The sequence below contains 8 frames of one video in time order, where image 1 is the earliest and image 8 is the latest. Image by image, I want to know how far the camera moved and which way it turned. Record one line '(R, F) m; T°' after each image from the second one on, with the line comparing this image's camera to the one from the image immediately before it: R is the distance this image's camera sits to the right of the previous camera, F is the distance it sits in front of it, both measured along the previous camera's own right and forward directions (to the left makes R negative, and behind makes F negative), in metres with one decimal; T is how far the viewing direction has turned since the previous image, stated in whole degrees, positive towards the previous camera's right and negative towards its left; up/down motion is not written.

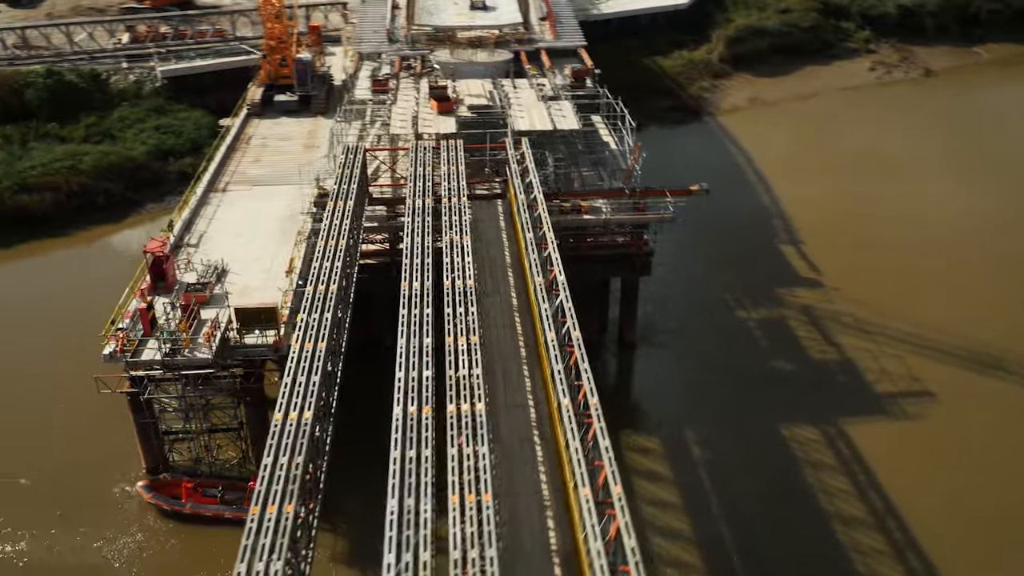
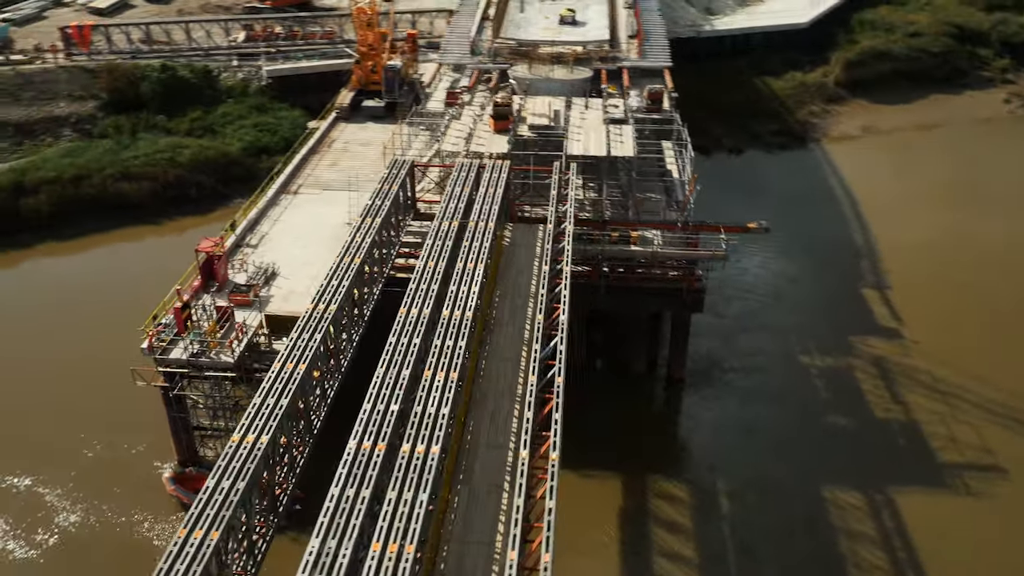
(+3.0, +0.9) m; -8°
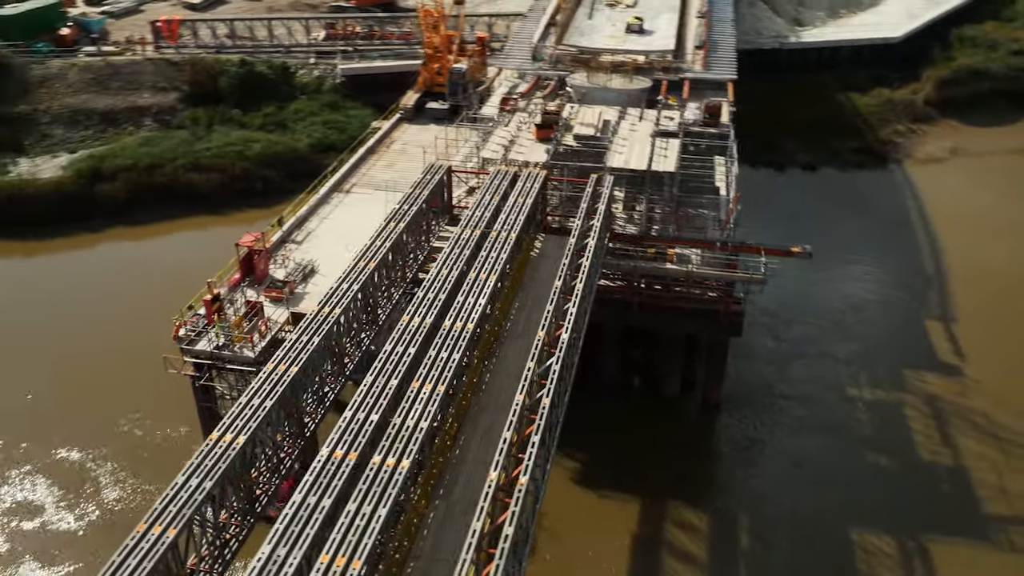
(+2.1, +0.5) m; -6°
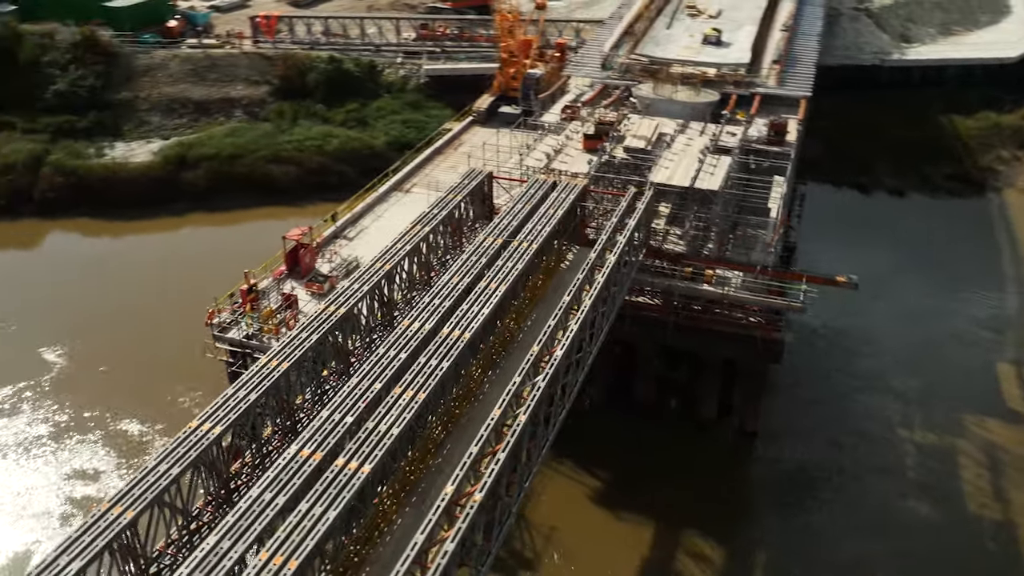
(+2.5, +0.4) m; -7°
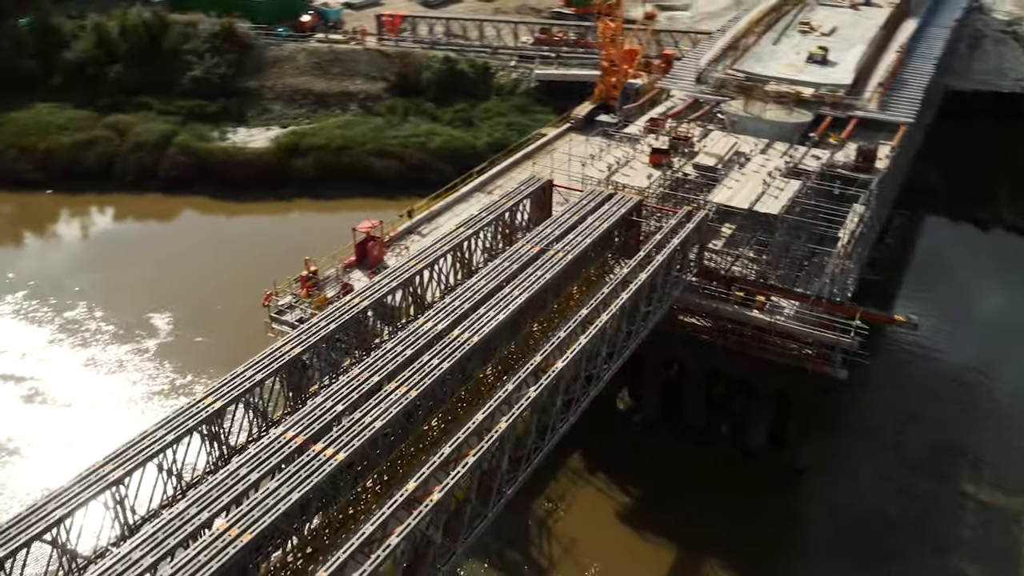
(+3.0, 0.0) m; -9°
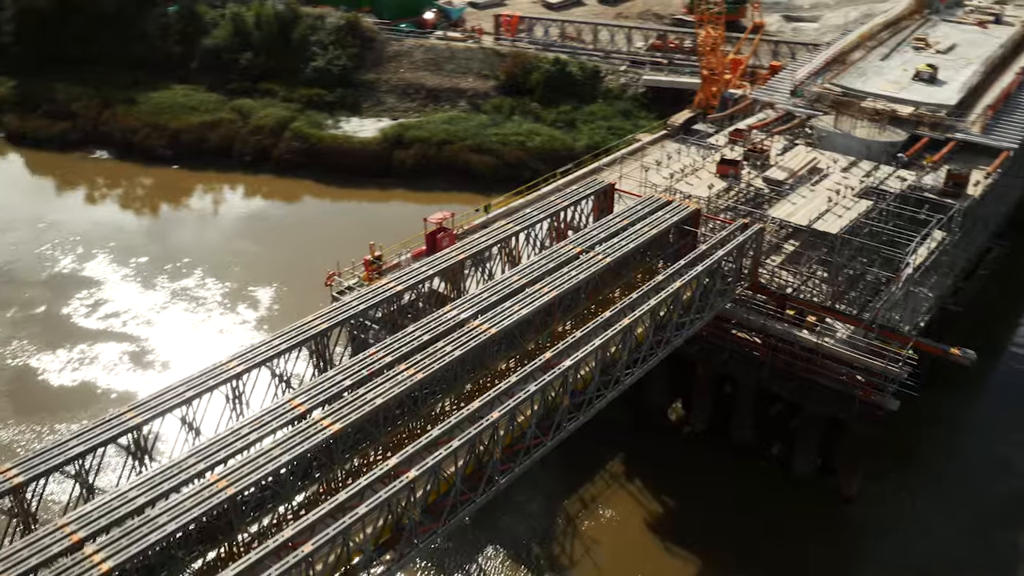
(+2.8, -0.3) m; -9°
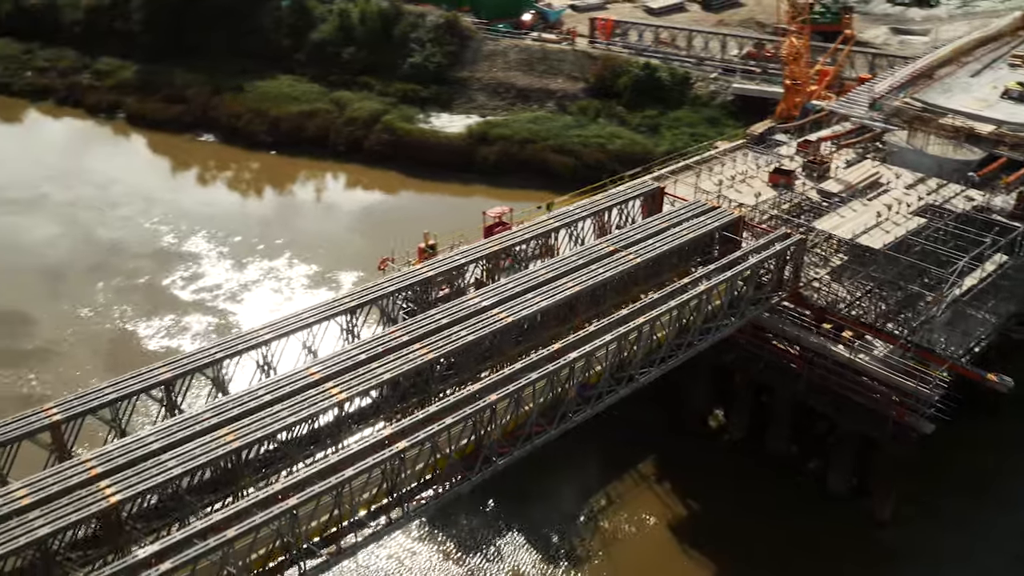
(+2.3, -0.7) m; -7°
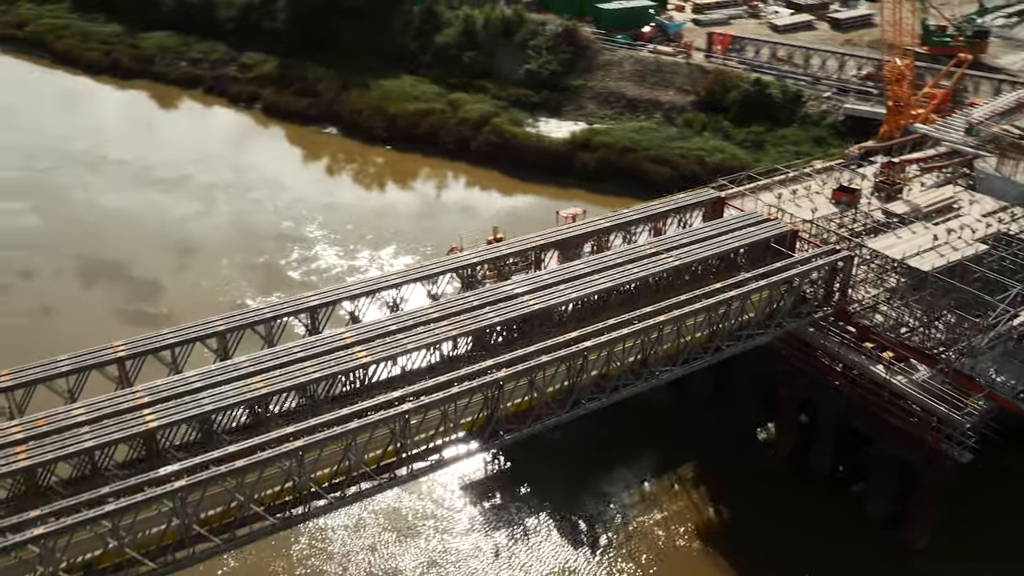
(+2.9, -1.2) m; -9°
